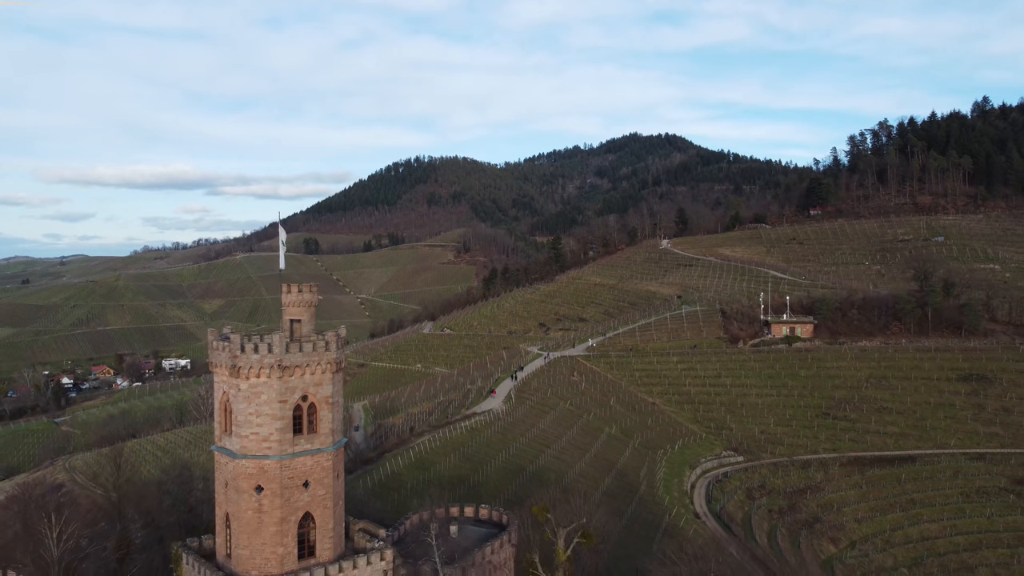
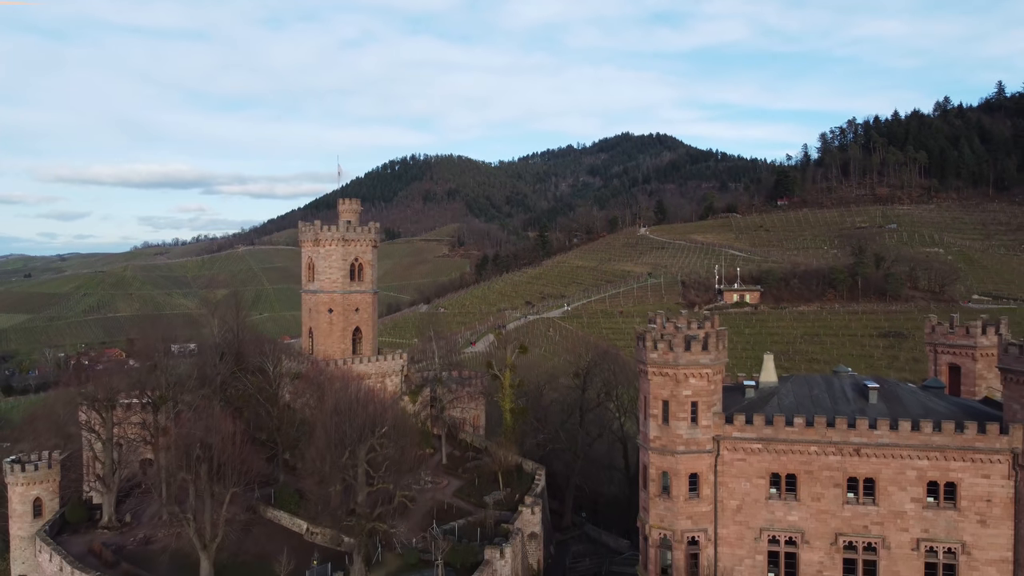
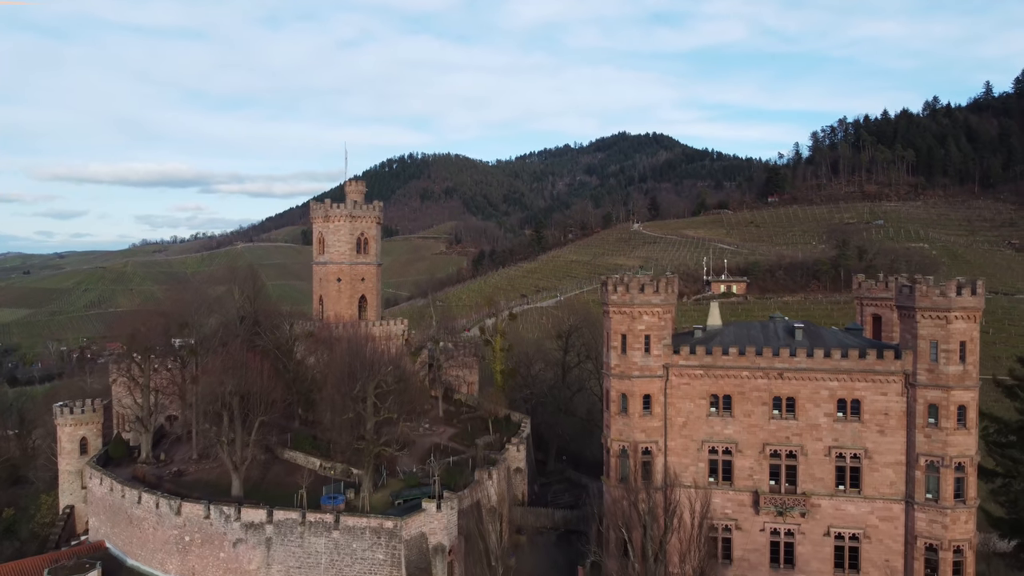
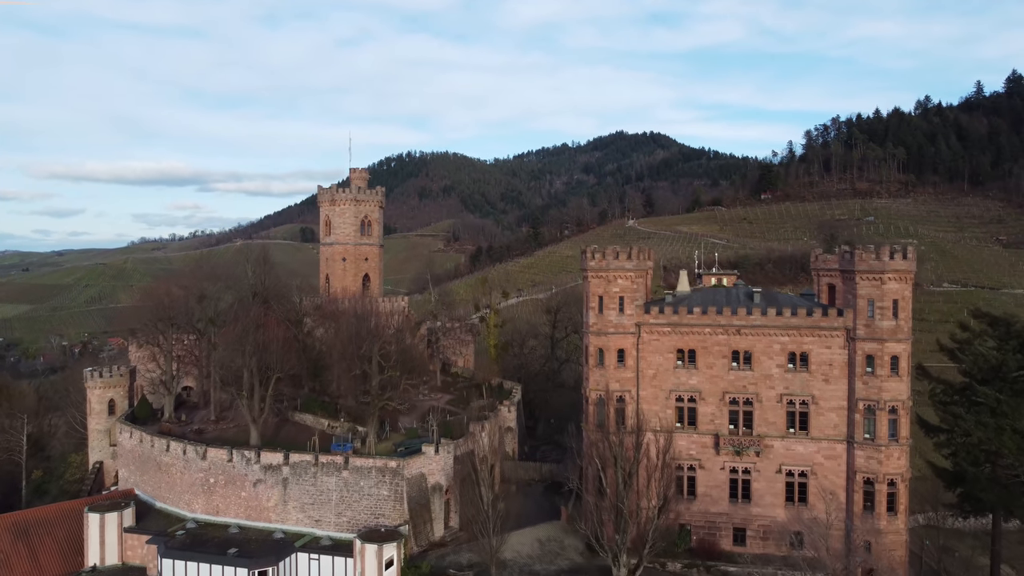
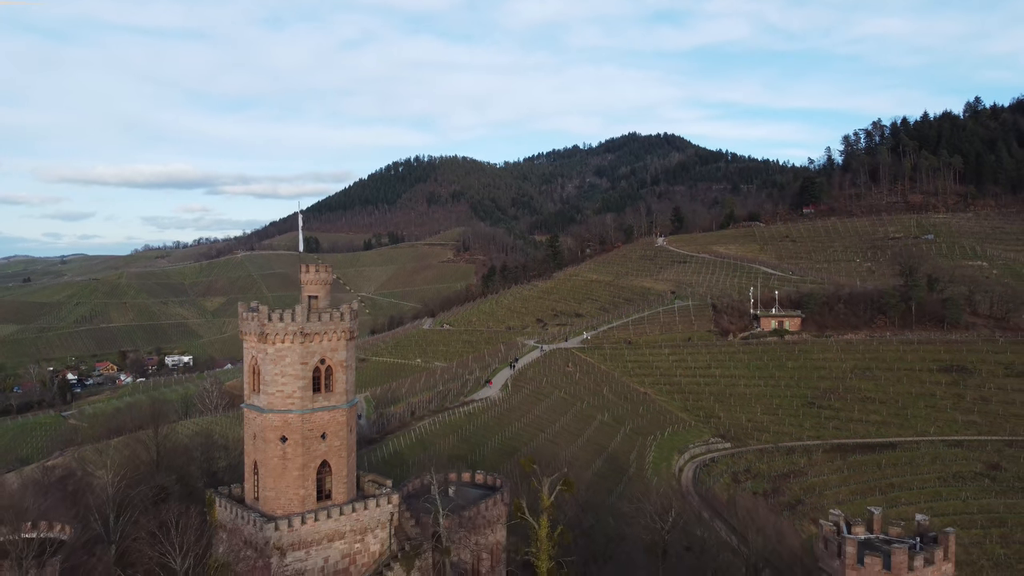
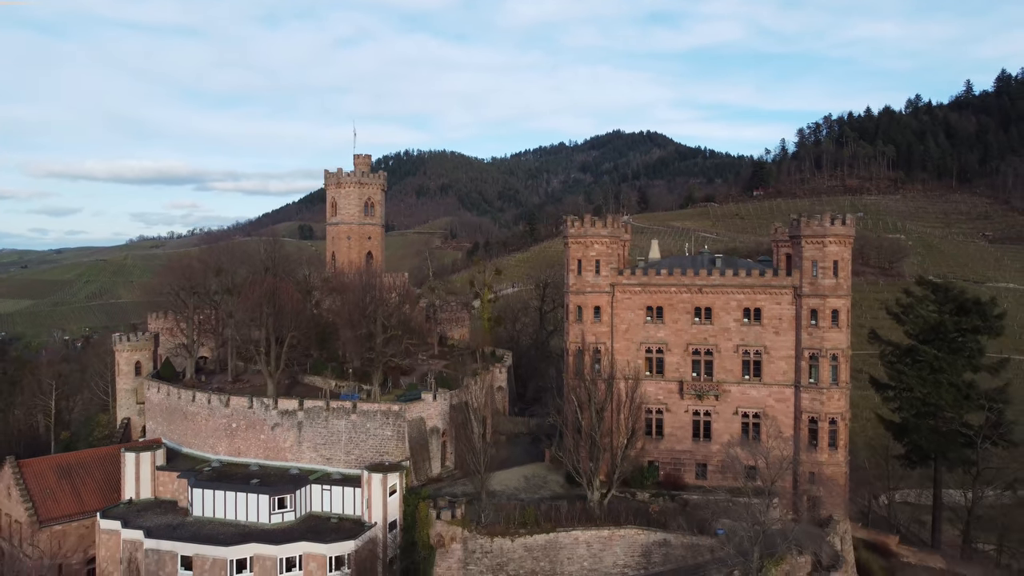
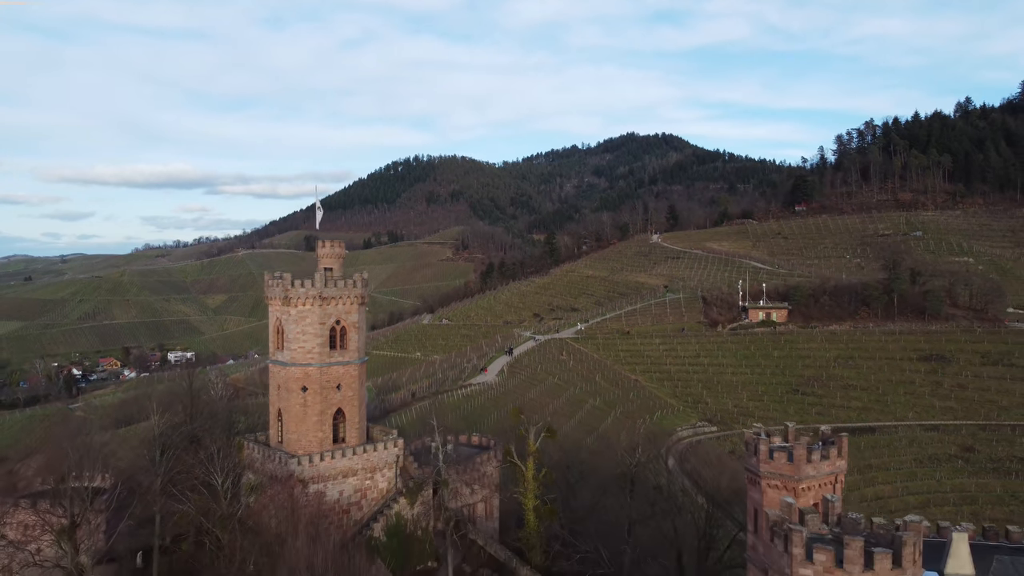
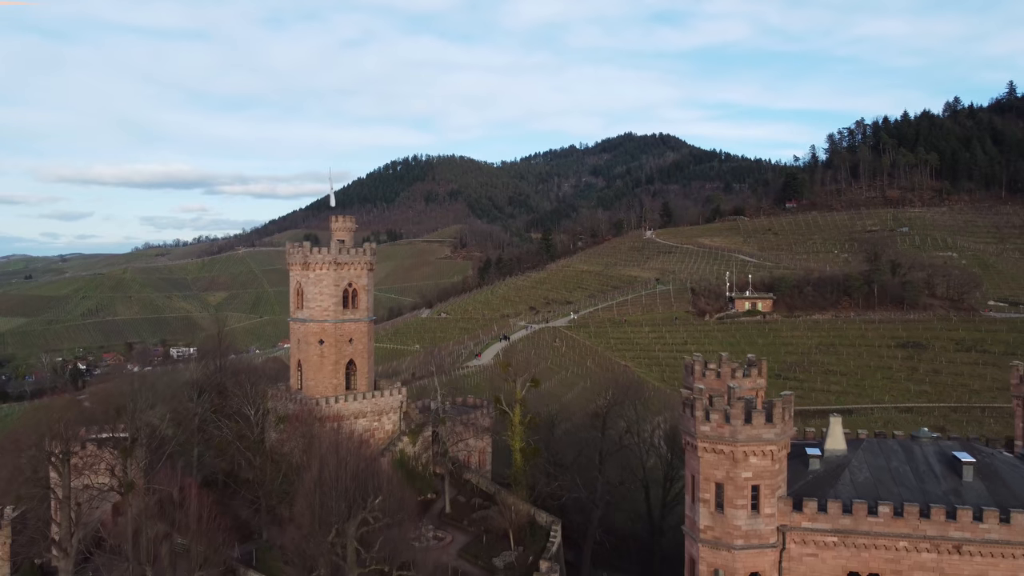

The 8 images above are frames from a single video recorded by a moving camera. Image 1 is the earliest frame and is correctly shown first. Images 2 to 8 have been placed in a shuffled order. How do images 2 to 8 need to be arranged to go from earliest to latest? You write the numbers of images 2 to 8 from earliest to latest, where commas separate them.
5, 7, 8, 2, 3, 4, 6
